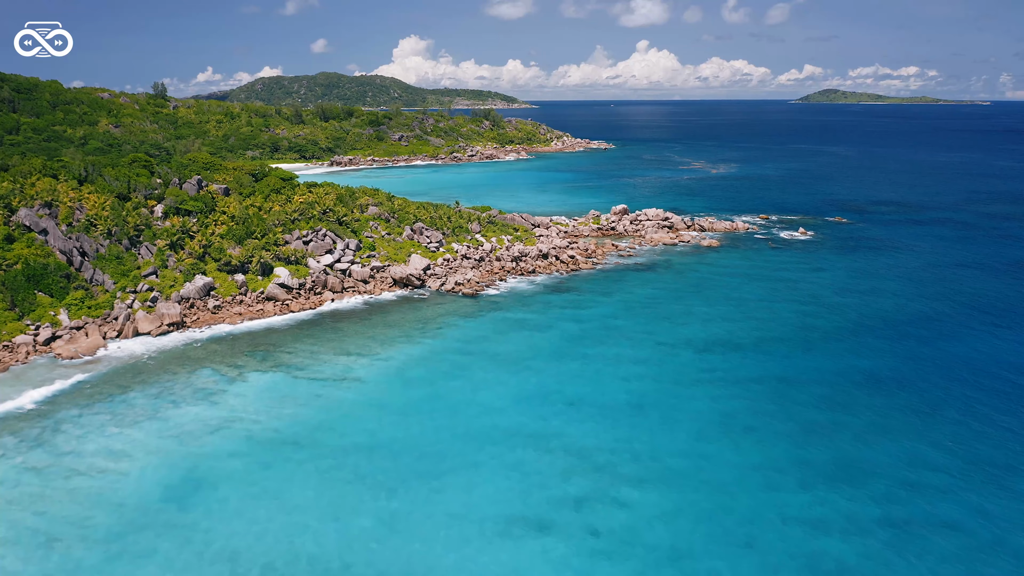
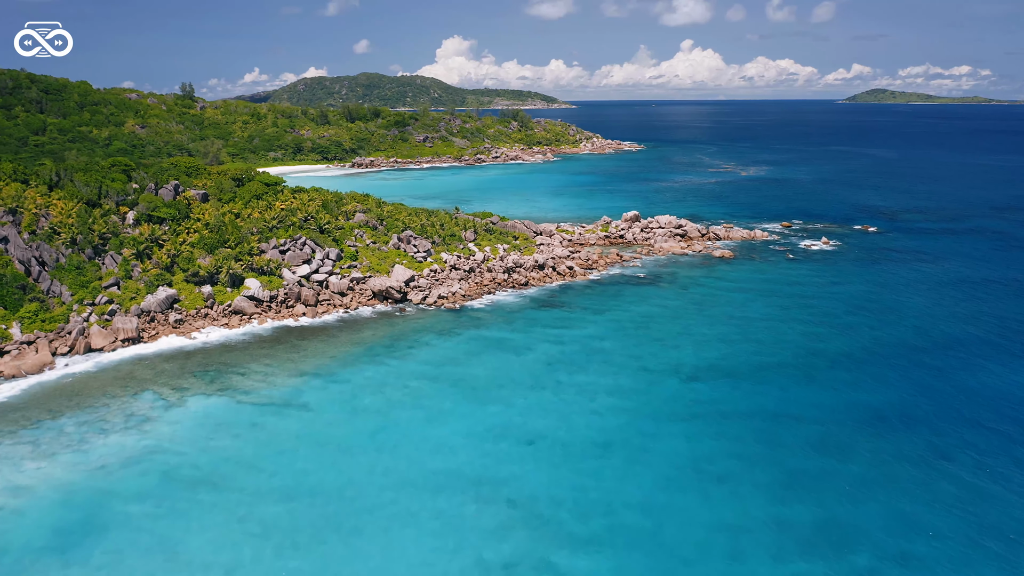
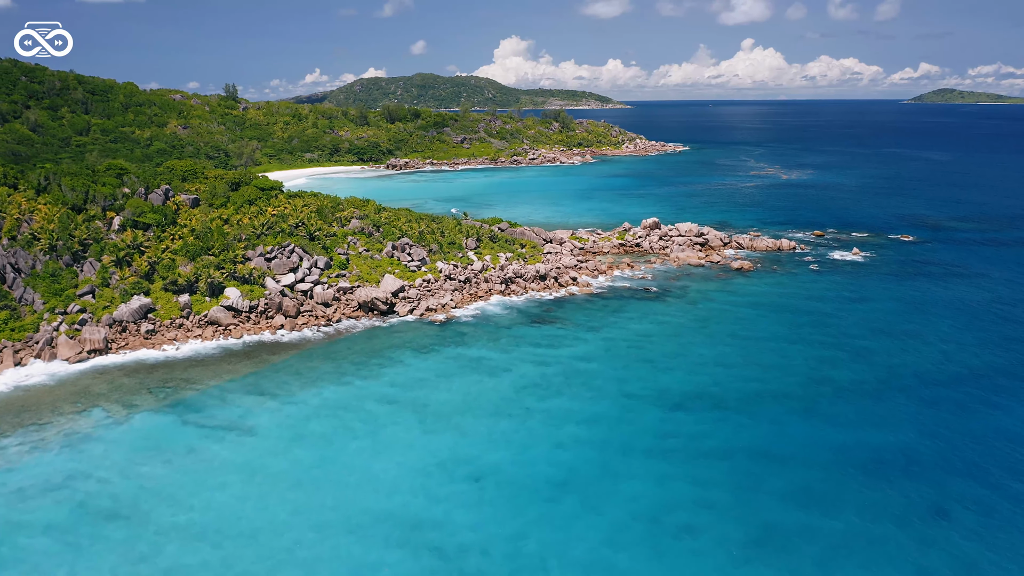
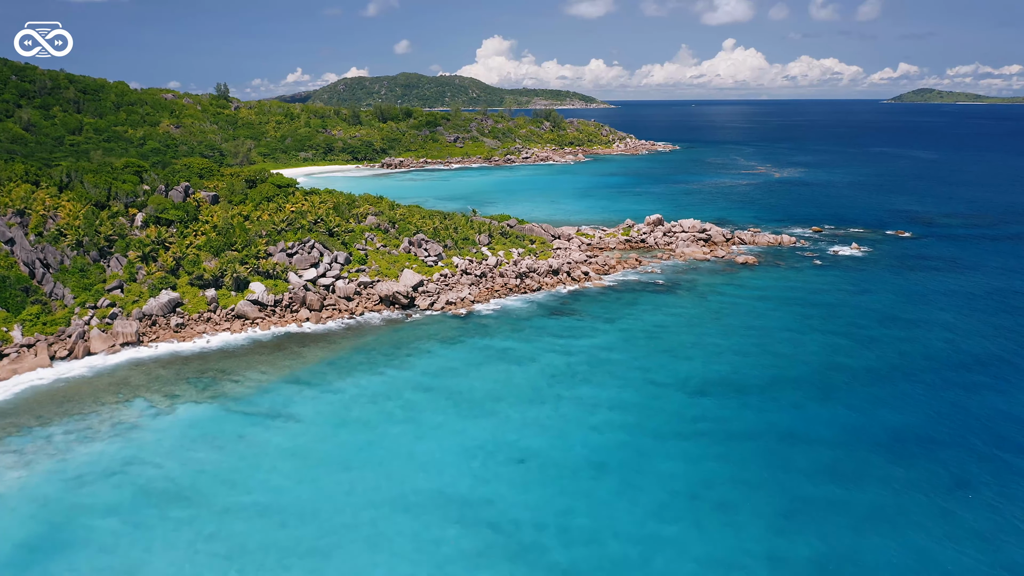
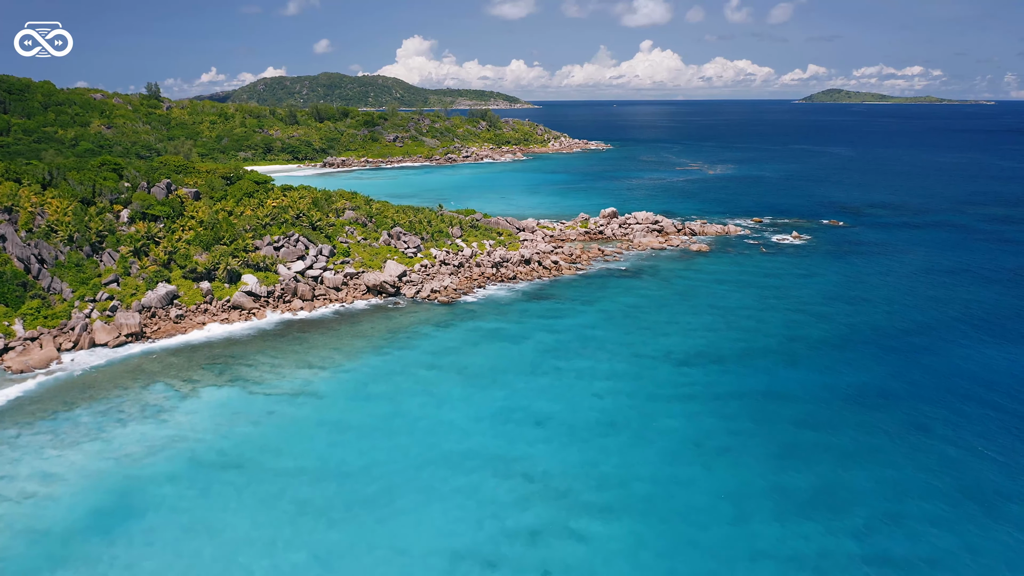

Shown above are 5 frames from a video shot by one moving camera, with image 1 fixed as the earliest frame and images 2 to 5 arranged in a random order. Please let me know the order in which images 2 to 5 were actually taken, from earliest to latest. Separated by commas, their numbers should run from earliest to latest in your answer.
5, 2, 4, 3
